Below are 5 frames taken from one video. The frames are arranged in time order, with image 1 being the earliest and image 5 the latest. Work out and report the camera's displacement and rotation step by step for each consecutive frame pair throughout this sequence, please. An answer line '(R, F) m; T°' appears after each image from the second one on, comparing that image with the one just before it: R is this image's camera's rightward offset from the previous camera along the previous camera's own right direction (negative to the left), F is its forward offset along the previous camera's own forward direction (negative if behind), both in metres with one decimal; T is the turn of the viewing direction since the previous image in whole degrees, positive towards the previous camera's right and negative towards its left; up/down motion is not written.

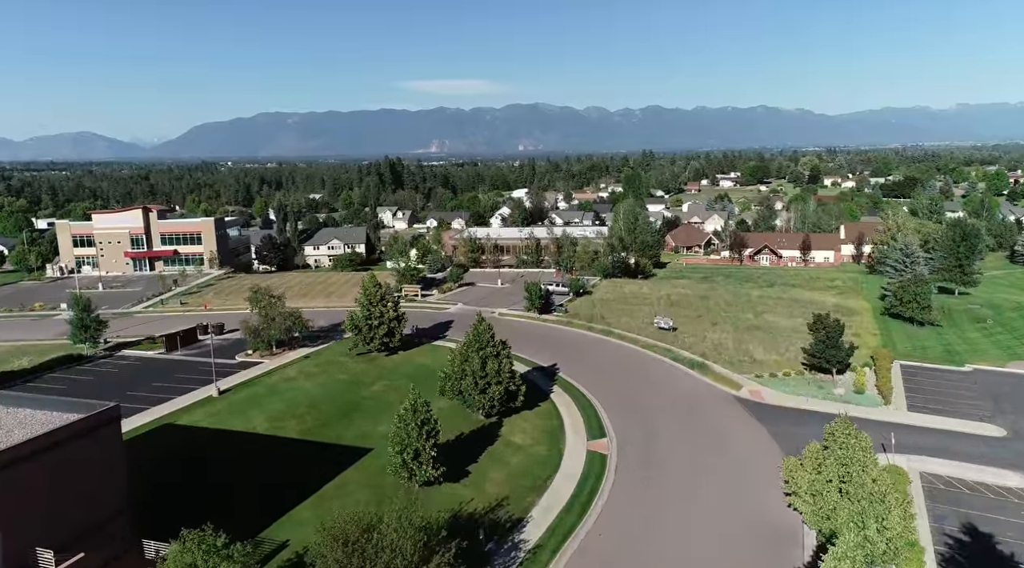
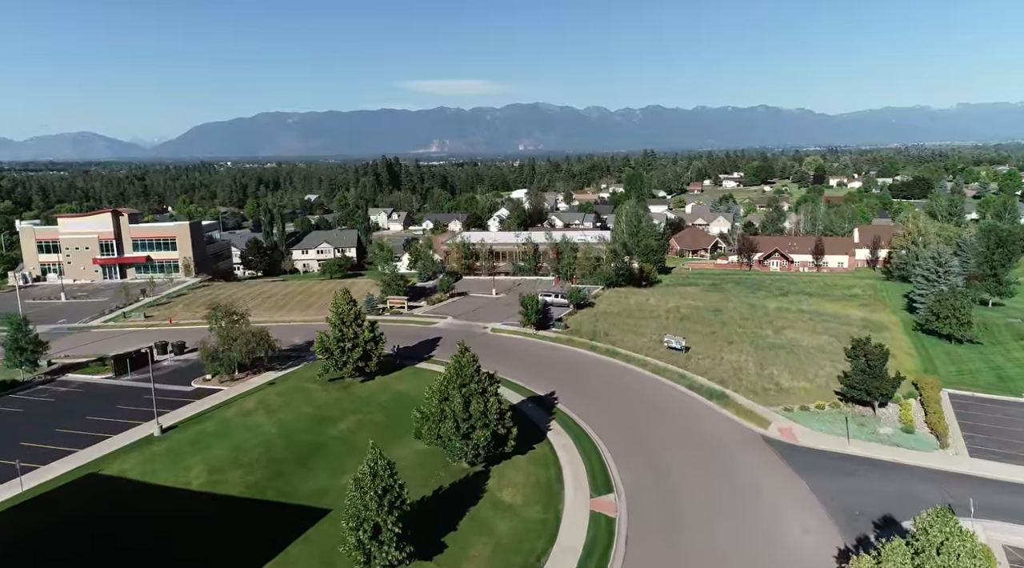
(+0.4, +4.1) m; 0°
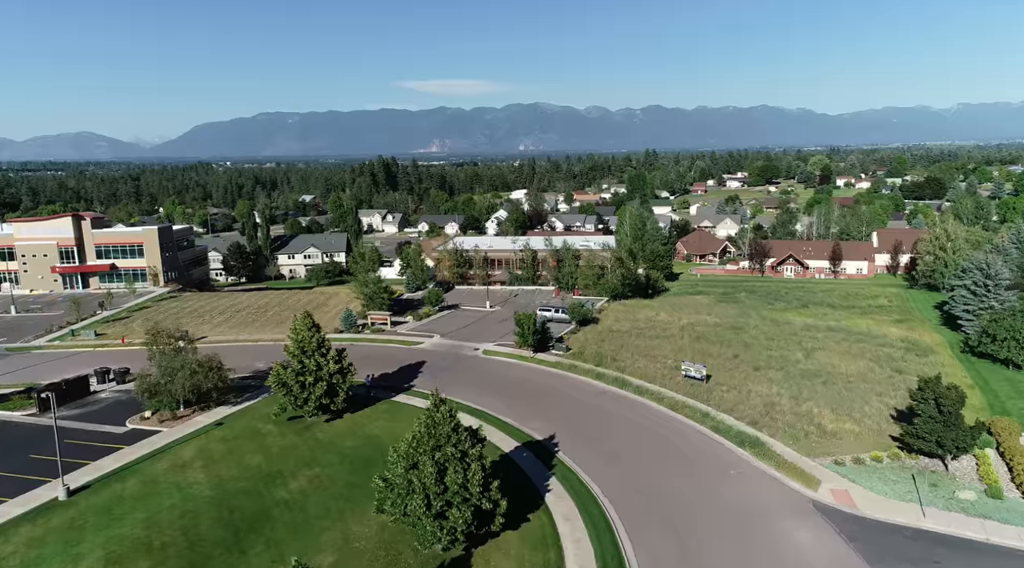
(+0.3, +4.8) m; 0°
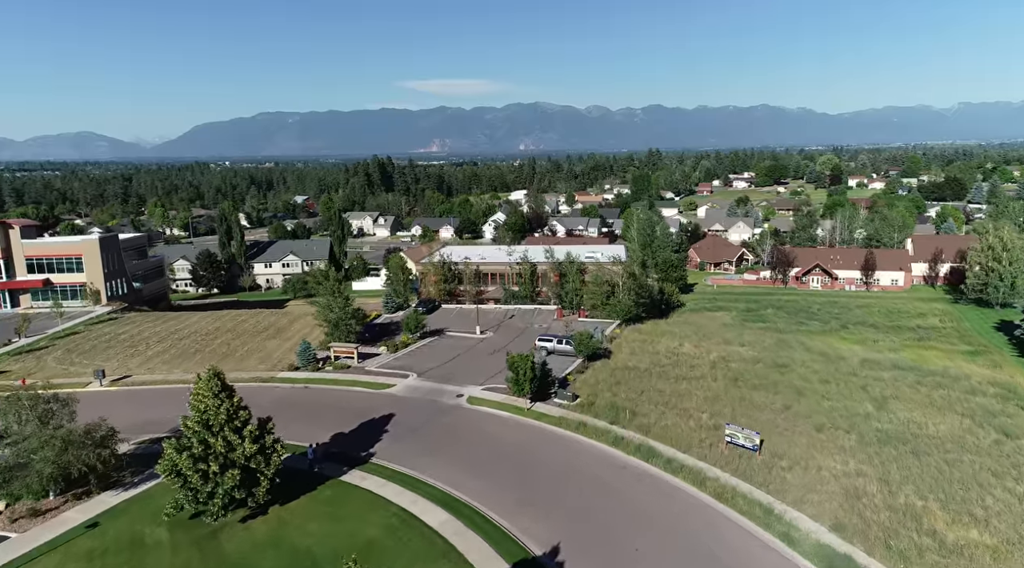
(+0.4, +7.3) m; 0°
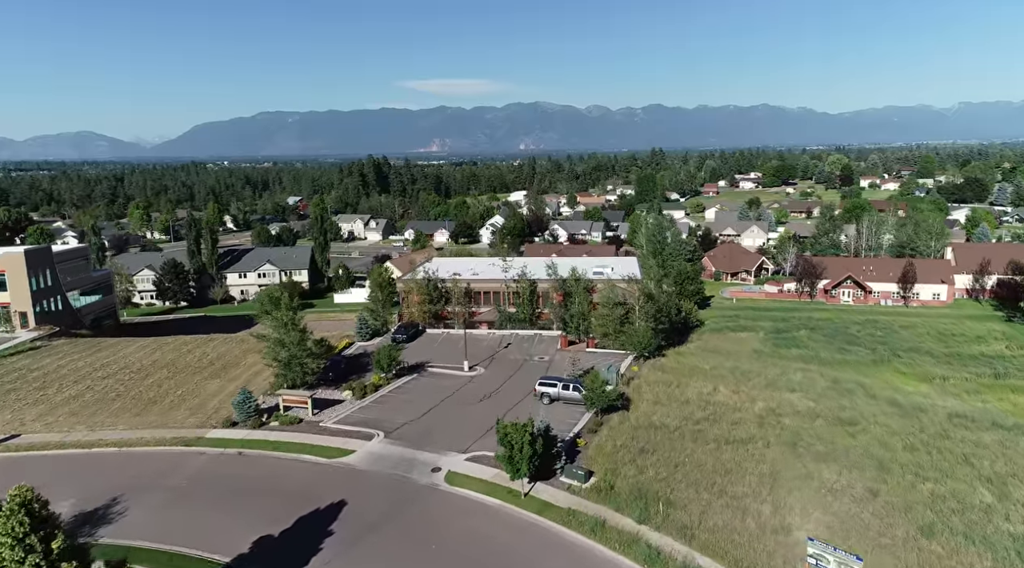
(+0.3, +6.9) m; 0°
